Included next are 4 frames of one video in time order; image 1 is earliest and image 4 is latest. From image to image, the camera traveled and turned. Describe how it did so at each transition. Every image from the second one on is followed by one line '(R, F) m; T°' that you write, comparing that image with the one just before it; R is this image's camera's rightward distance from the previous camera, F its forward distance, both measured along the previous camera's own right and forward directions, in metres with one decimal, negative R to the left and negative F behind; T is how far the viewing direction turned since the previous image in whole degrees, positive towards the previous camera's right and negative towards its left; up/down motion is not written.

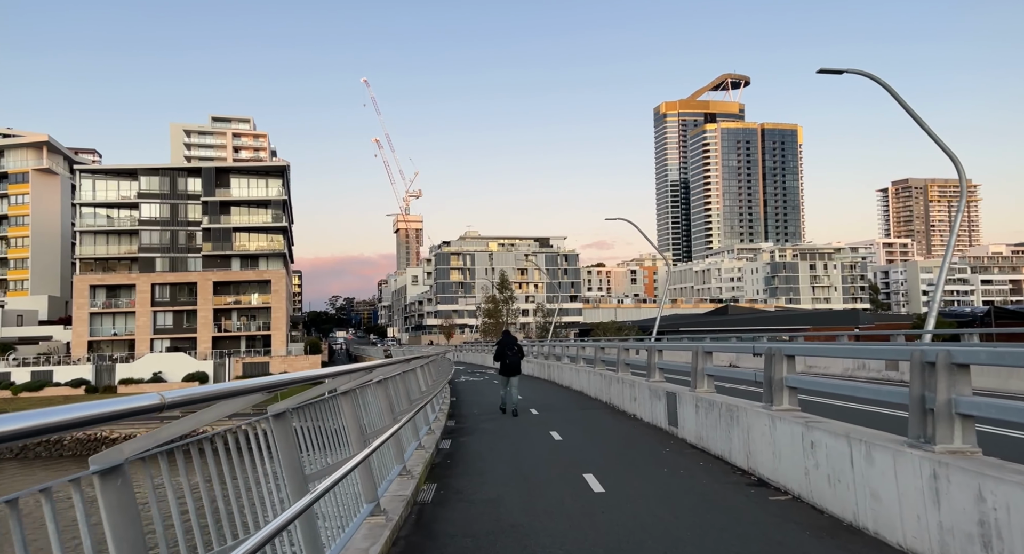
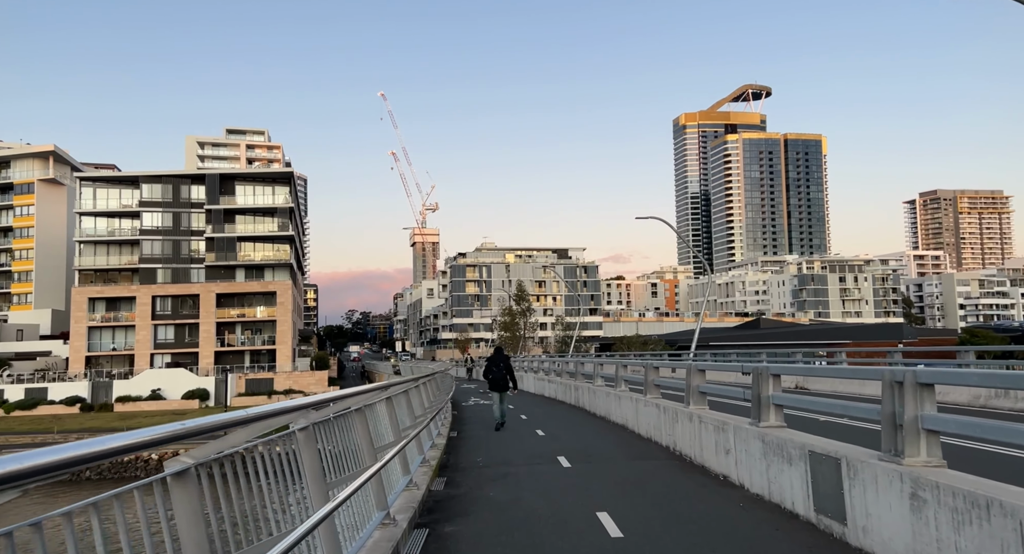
(0.0, +4.4) m; -1°
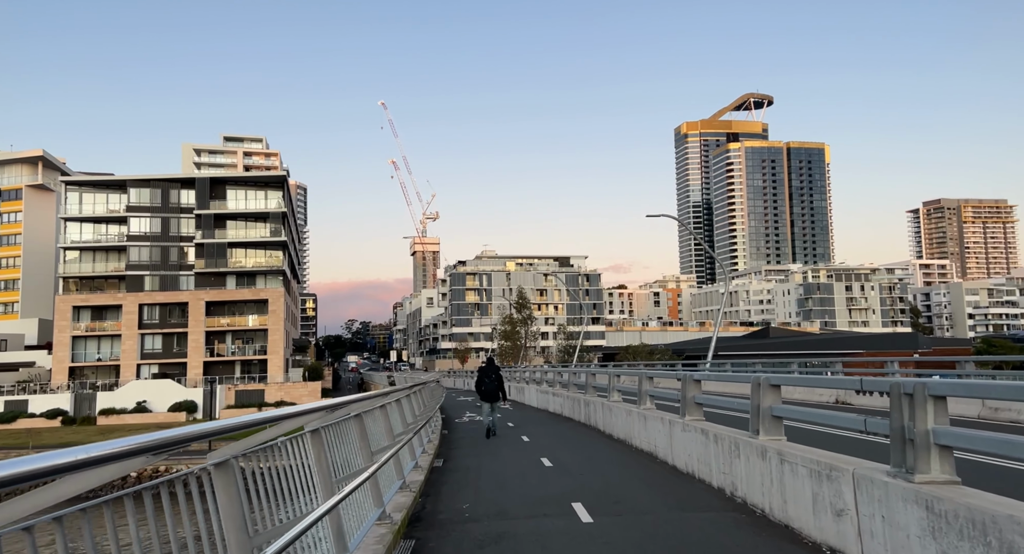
(0.0, +2.7) m; 0°
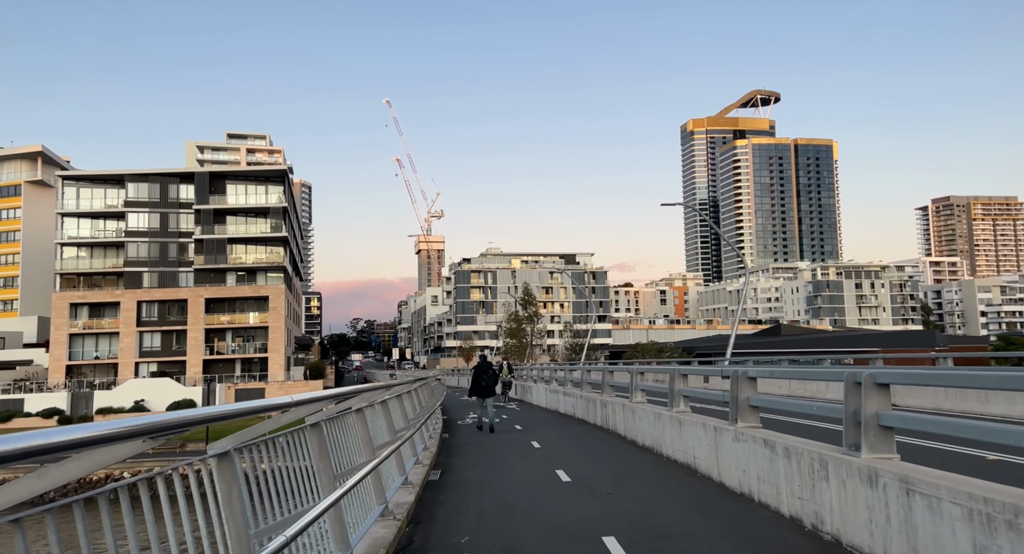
(-0.1, +1.7) m; 0°
